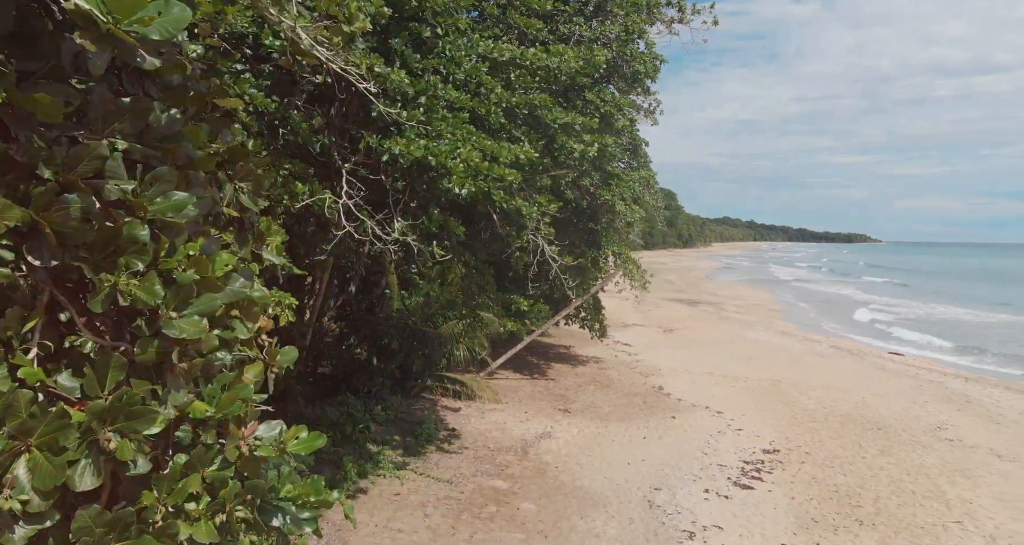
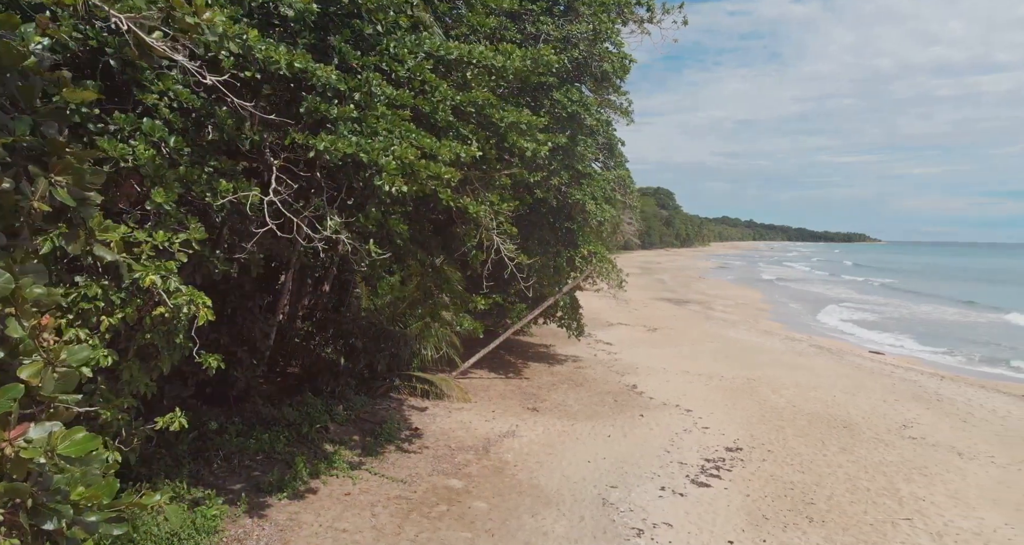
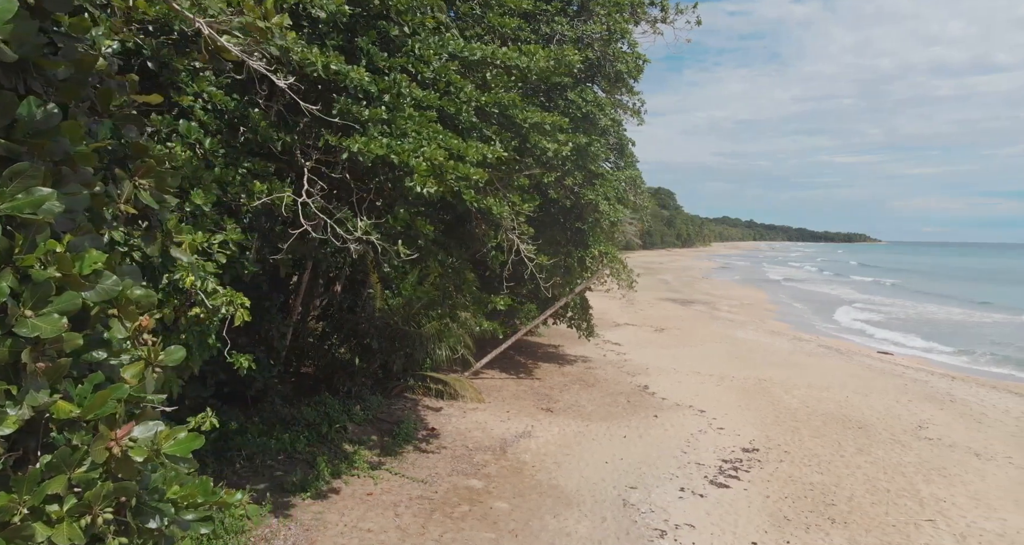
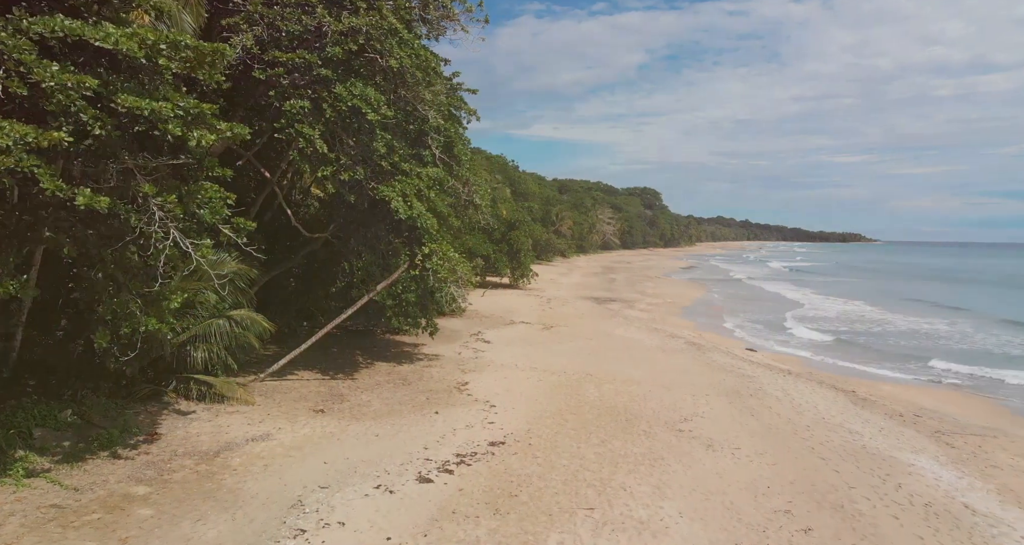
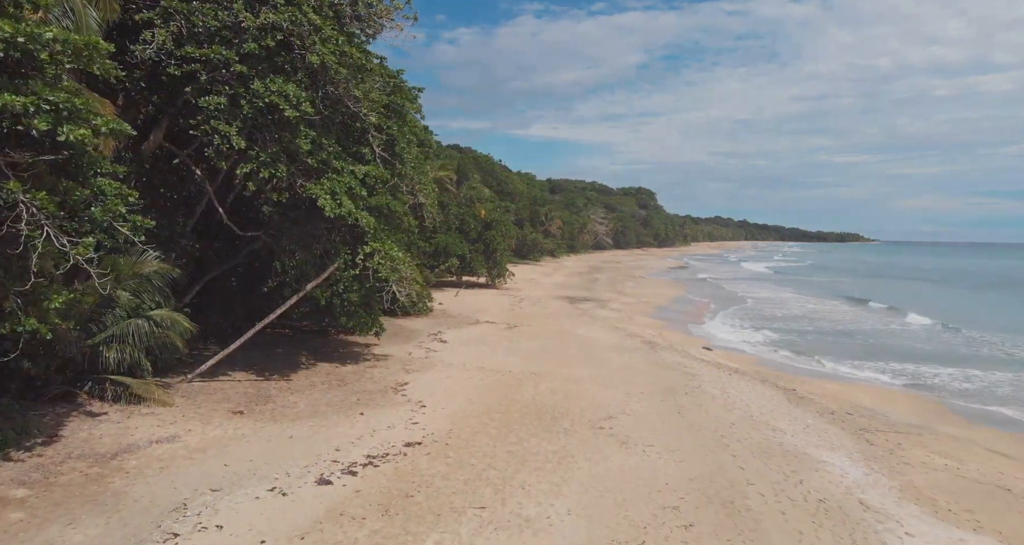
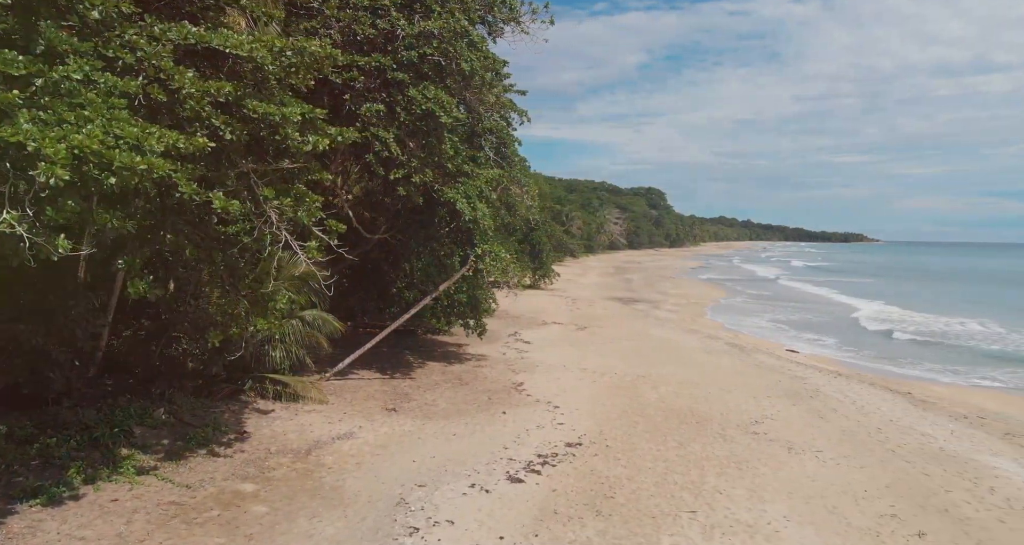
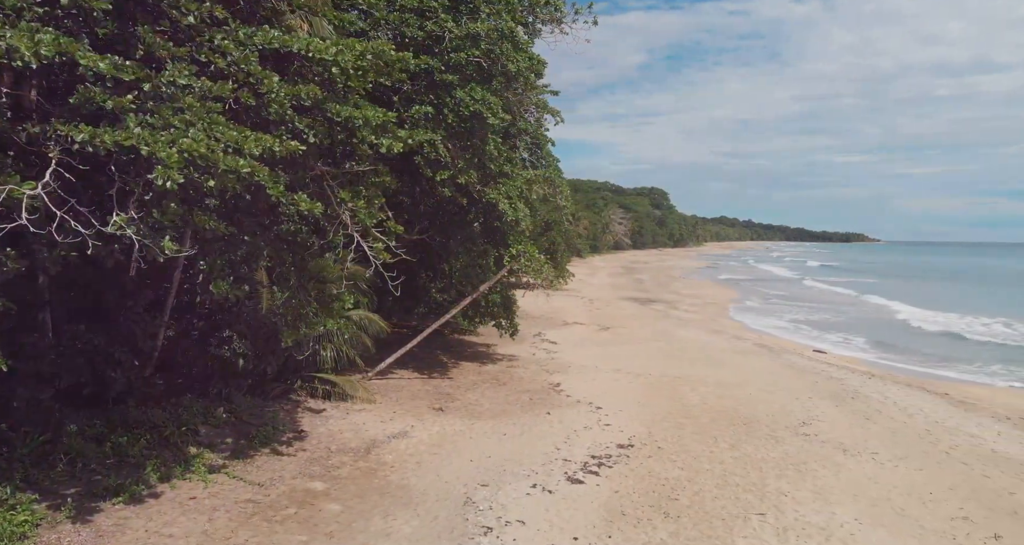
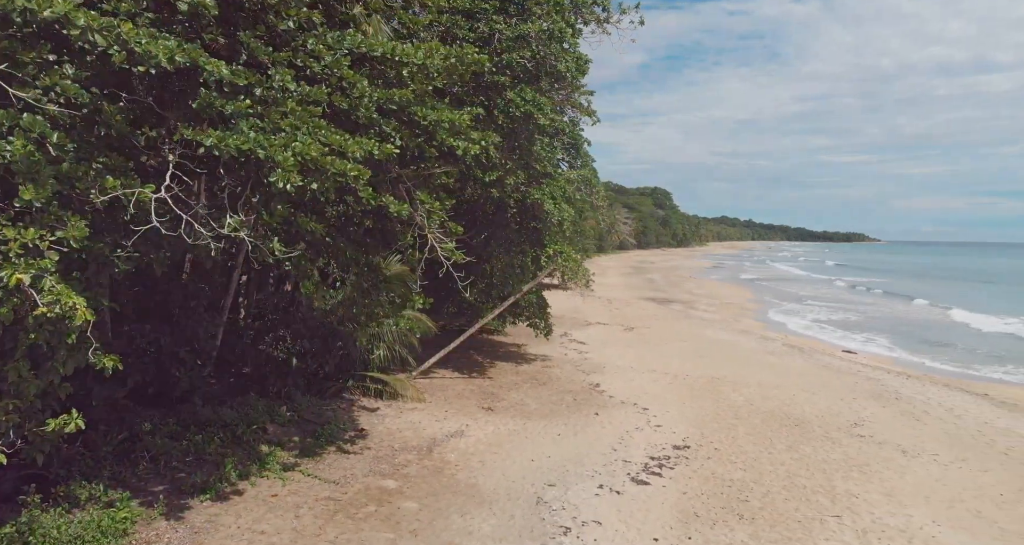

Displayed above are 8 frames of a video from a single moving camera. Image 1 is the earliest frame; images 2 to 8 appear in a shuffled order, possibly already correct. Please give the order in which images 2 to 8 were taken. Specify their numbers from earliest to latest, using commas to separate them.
3, 2, 8, 7, 6, 4, 5
